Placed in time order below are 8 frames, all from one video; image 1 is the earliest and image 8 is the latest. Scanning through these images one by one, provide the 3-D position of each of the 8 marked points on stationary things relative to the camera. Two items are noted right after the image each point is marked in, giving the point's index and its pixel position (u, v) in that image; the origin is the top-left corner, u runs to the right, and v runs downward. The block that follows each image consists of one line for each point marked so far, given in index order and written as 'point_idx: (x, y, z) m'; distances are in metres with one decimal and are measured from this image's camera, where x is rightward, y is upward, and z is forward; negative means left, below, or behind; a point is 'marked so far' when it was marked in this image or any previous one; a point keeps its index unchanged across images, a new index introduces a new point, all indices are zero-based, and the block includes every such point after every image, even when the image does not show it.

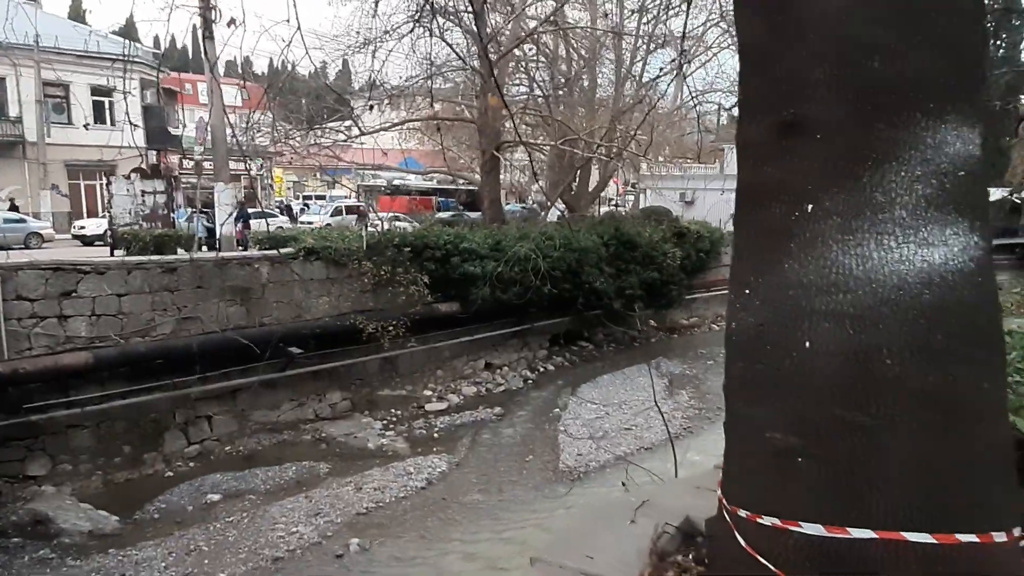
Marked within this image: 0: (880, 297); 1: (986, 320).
0: (+0.9, 0.0, +1.6) m
1: (+1.1, -0.1, +1.6) m
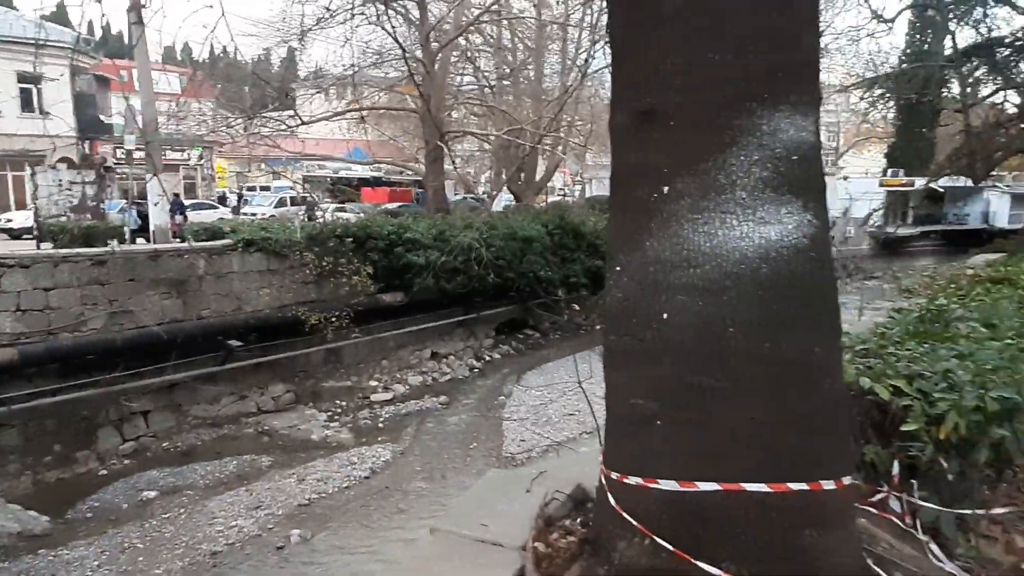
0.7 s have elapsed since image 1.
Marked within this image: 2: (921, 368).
0: (+0.5, 0.0, +1.7) m
1: (+0.8, 0.0, +1.8) m
2: (+1.7, -0.3, +2.8) m
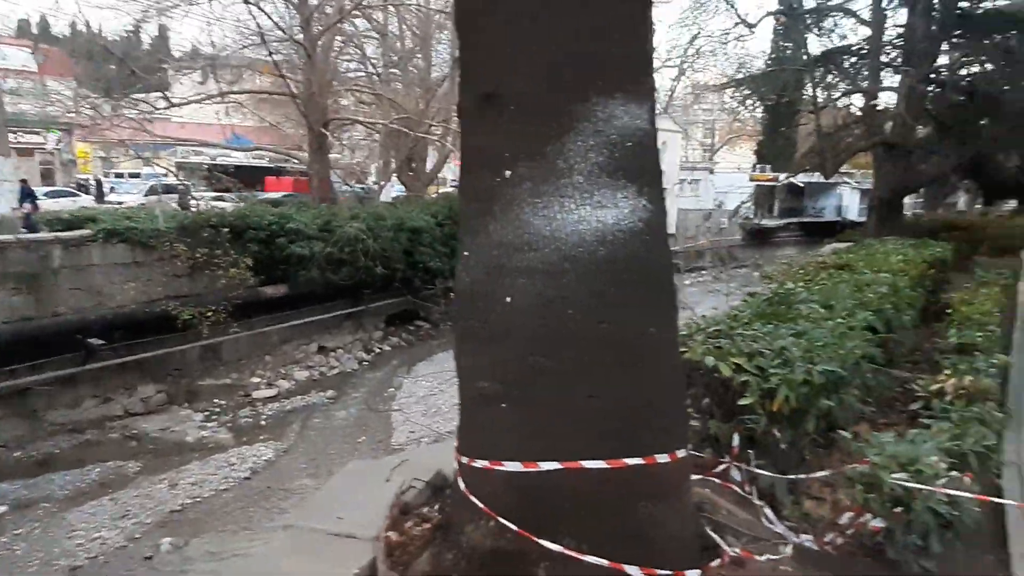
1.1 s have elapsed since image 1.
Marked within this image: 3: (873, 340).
0: (+0.1, +0.1, +1.8) m
1: (+0.4, 0.0, +1.8) m
2: (+1.1, -0.3, +3.0) m
3: (+2.2, -0.3, +4.1) m
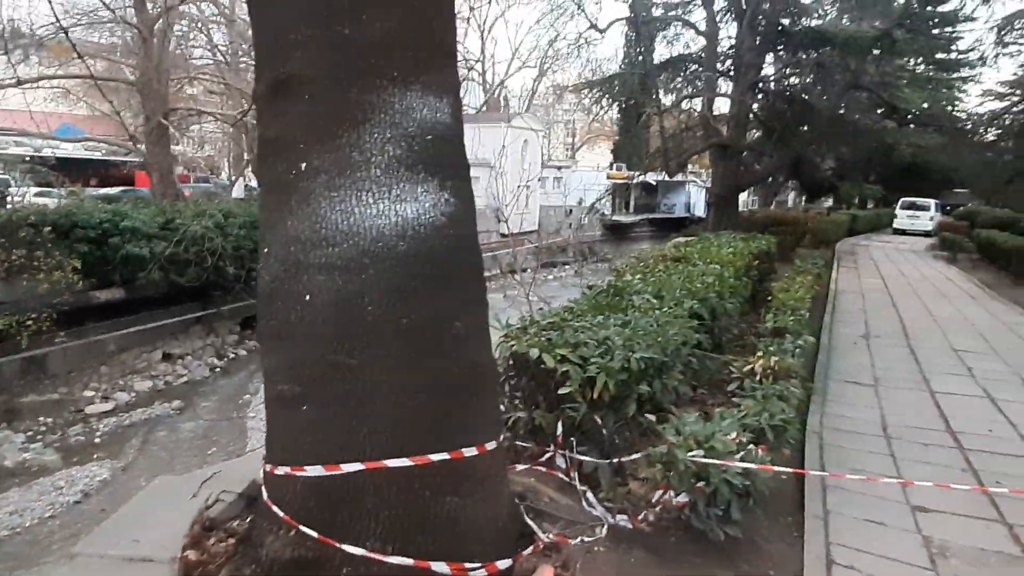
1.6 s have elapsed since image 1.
0: (-0.4, +0.1, +1.7) m
1: (-0.1, +0.1, +1.8) m
2: (+0.3, -0.2, +3.1) m
3: (+1.2, -0.2, +4.4) m
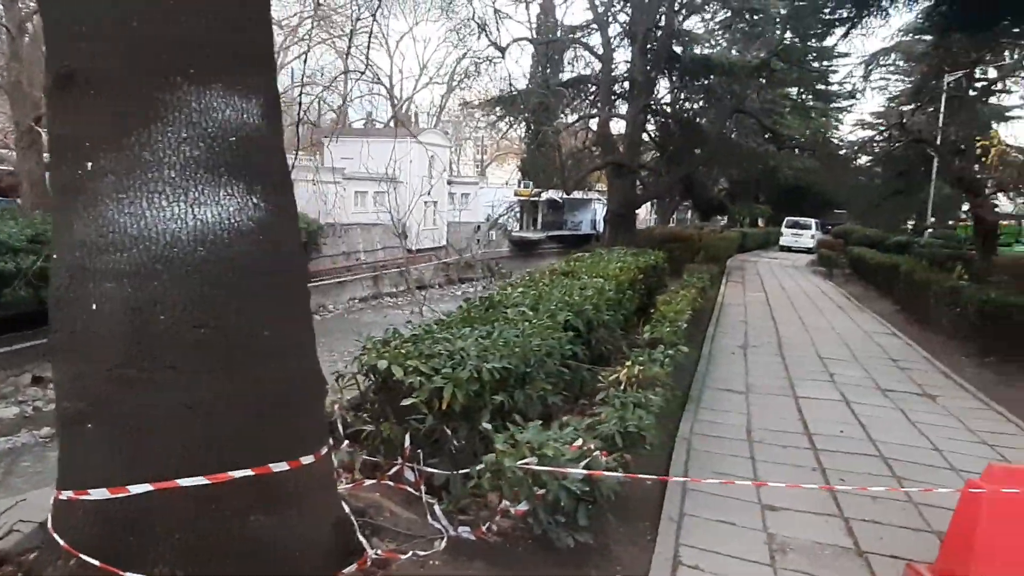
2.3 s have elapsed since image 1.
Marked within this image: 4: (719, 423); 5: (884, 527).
0: (-0.9, +0.1, +1.6) m
1: (-0.6, 0.0, +1.8) m
2: (-0.3, -0.3, +3.1) m
3: (+0.4, -0.3, +4.5) m
4: (+1.7, -1.1, +5.5) m
5: (+1.9, -1.2, +3.5) m
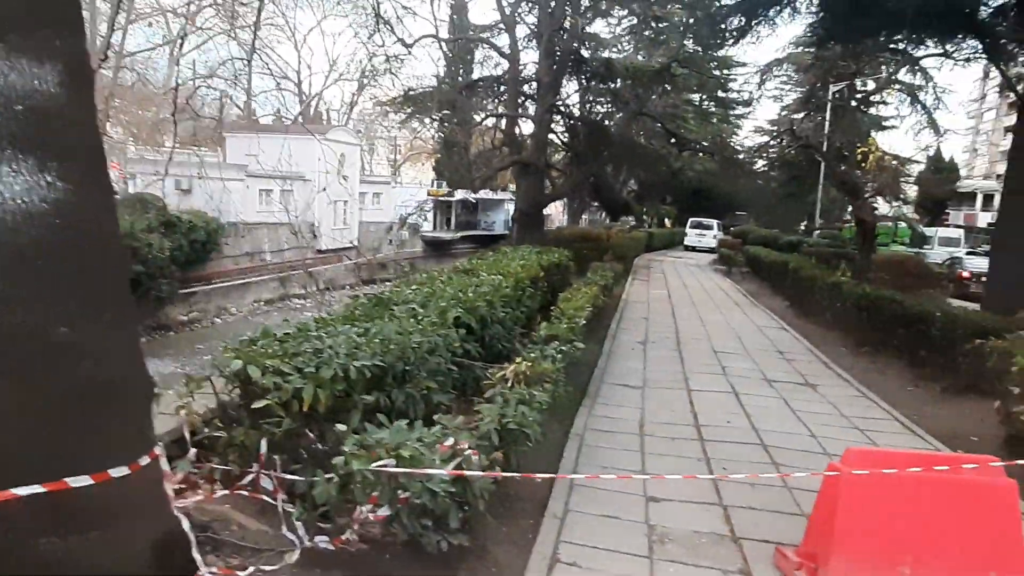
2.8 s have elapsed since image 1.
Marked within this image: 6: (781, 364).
0: (-1.2, +0.1, +1.4) m
1: (-1.0, +0.1, +1.6) m
2: (-0.9, -0.3, +2.9) m
3: (-0.4, -0.3, +4.4) m
4: (+0.8, -1.1, +5.5) m
5: (+1.3, -1.2, +3.6) m
6: (+3.2, -0.9, +8.1) m
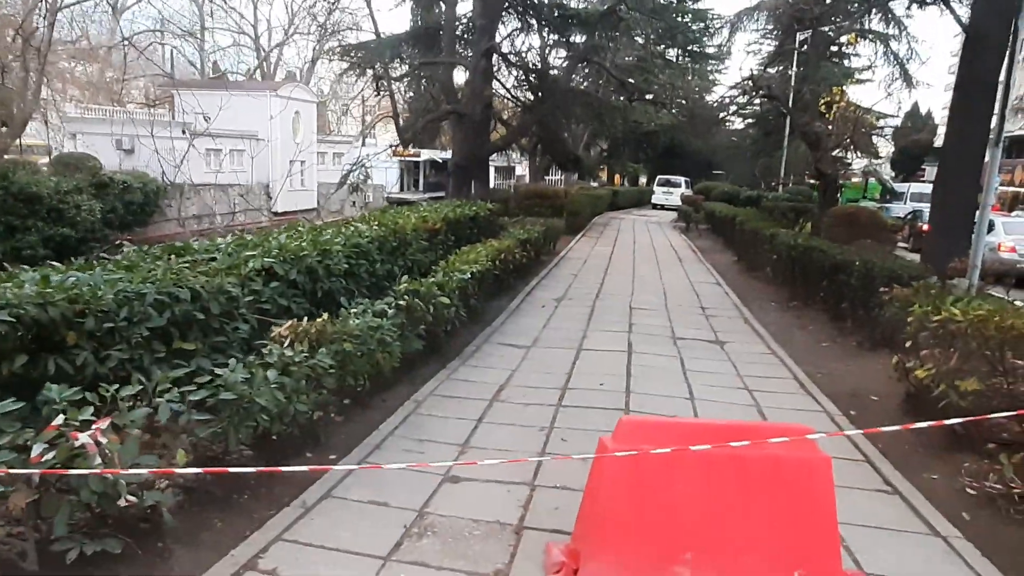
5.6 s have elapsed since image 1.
0: (-2.3, +0.2, +0.7) m
1: (-2.1, +0.2, +0.8) m
2: (-2.0, 0.0, +2.2) m
3: (-1.5, 0.0, +3.7) m
4: (-0.3, -0.7, +4.9) m
5: (+0.3, -0.9, +3.0) m
6: (+2.1, -0.4, +7.5) m
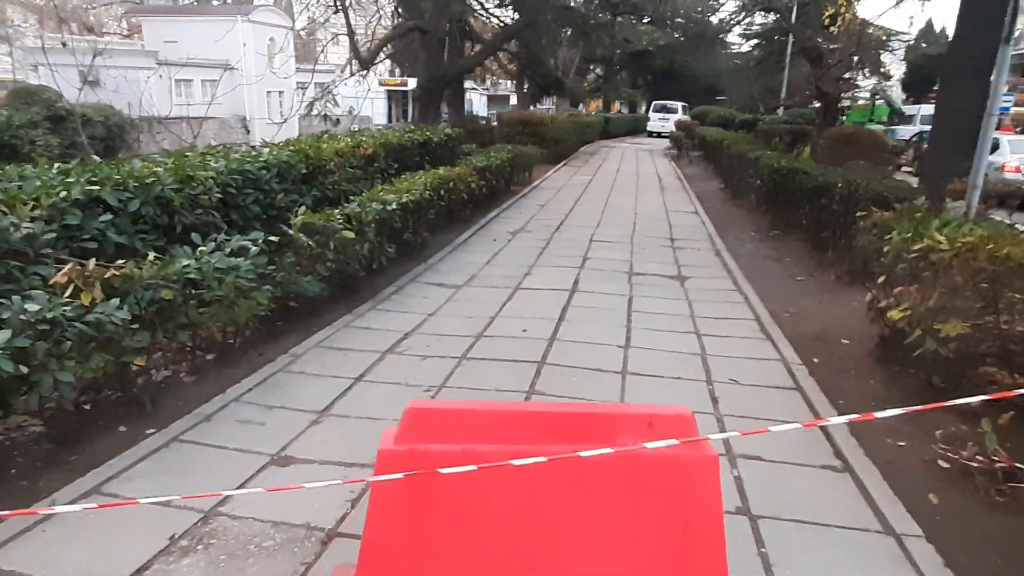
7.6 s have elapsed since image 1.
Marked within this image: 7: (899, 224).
0: (-2.9, +0.2, -0.1) m
1: (-2.7, +0.2, +0.1) m
2: (-2.5, +0.1, +1.5) m
3: (-2.1, +0.3, +2.9) m
4: (-0.9, -0.3, +4.2) m
5: (-0.3, -0.7, +2.3) m
6: (+1.5, +0.4, +6.8) m
7: (+2.3, +0.4, +3.9) m
